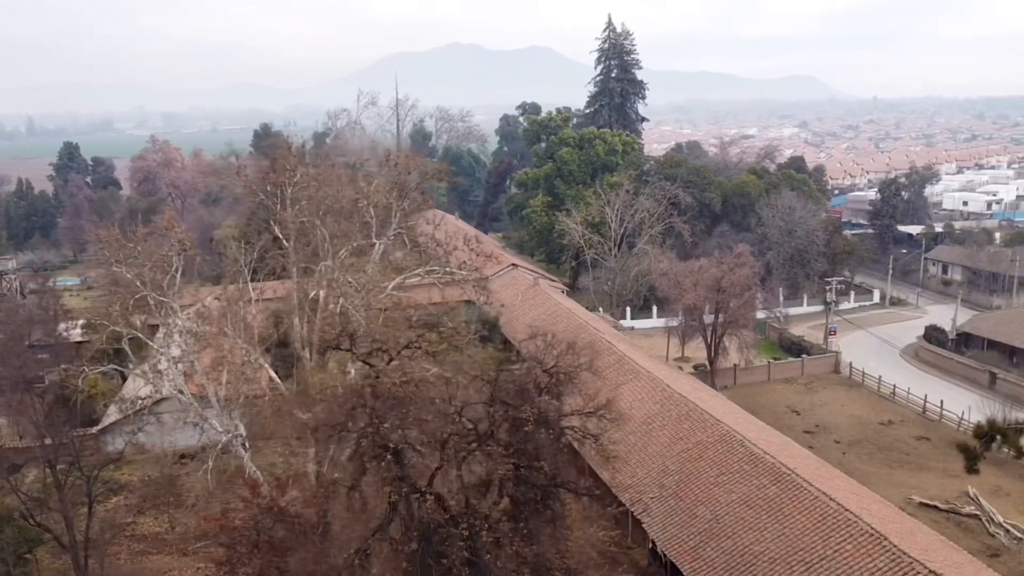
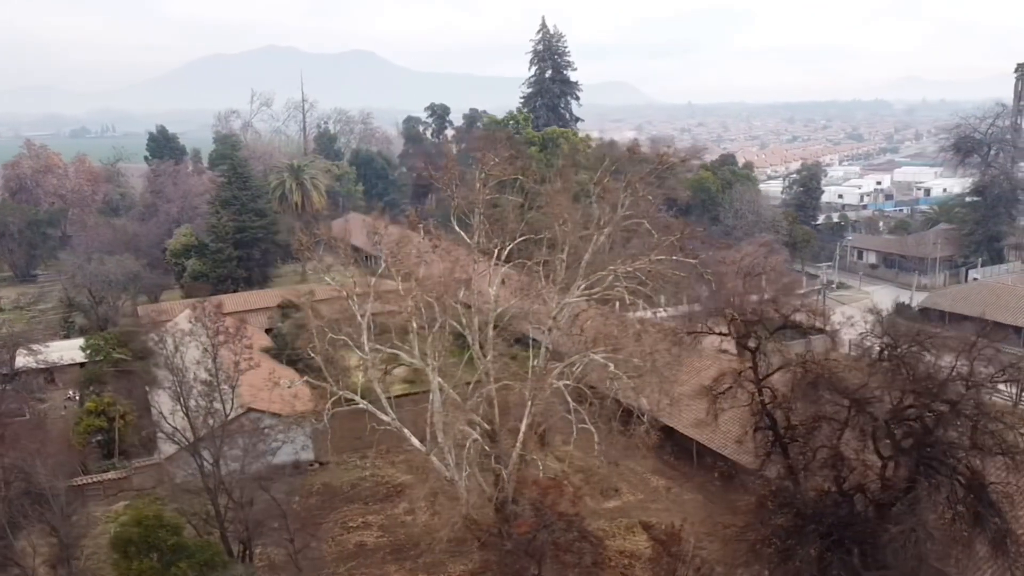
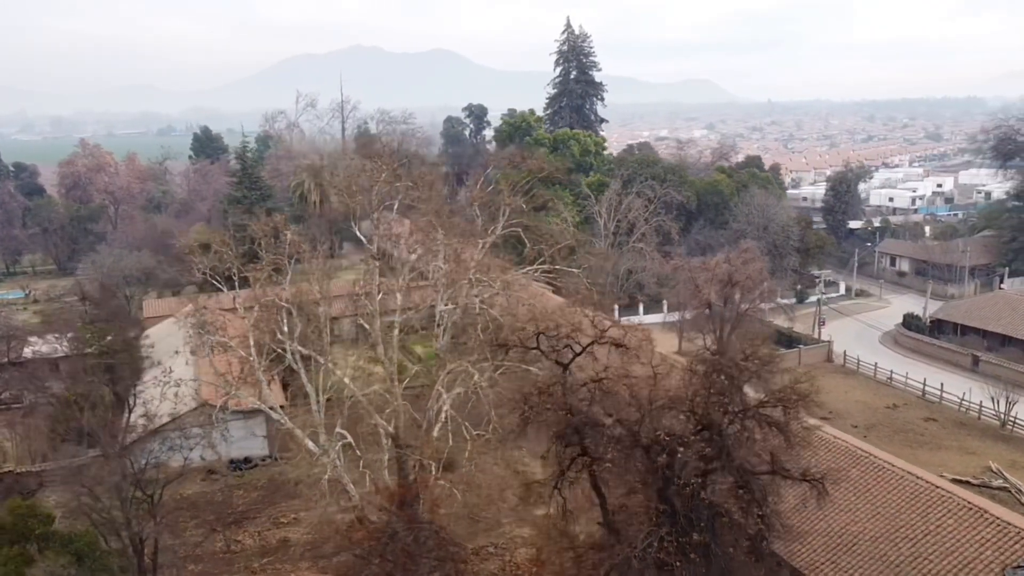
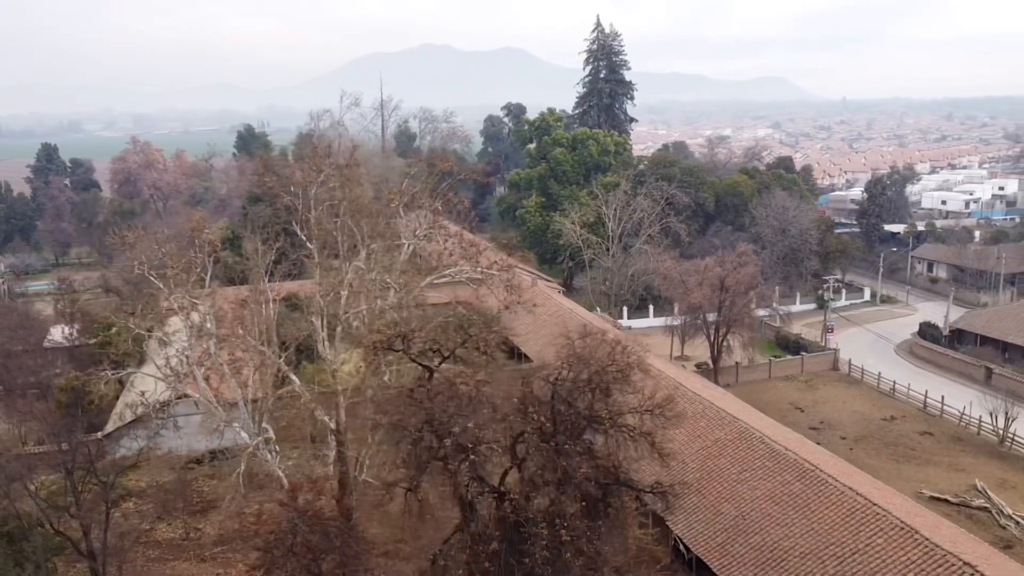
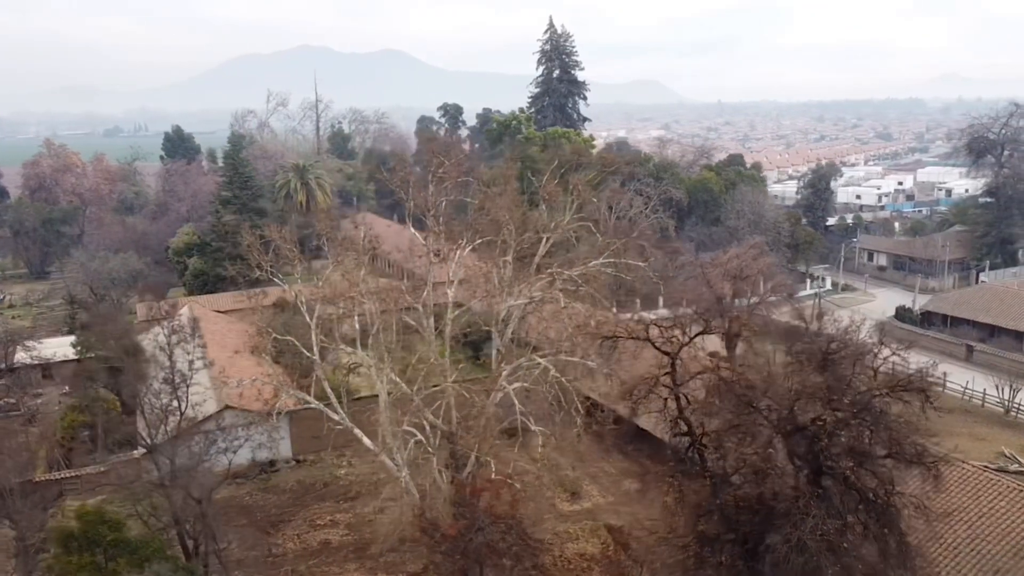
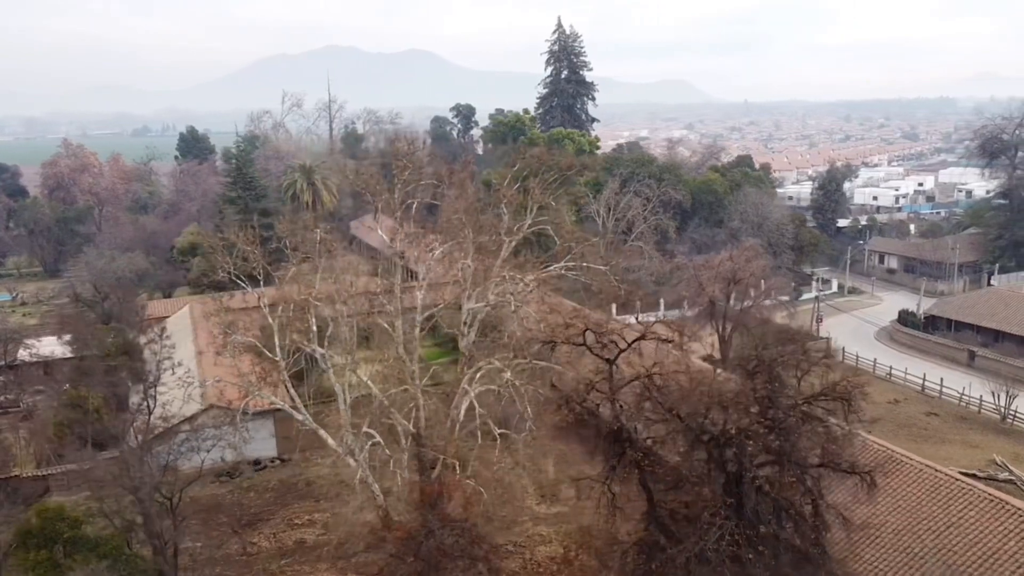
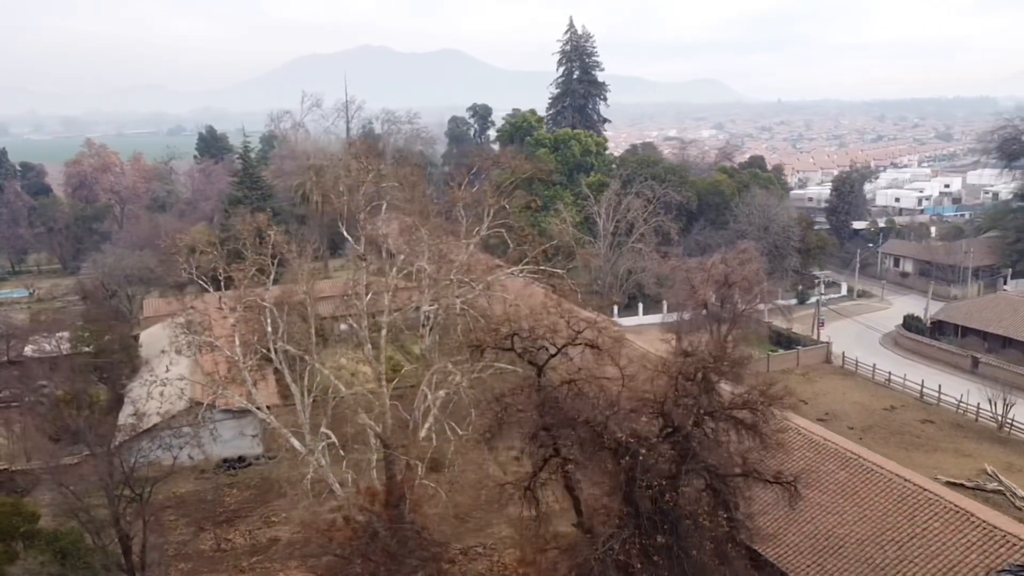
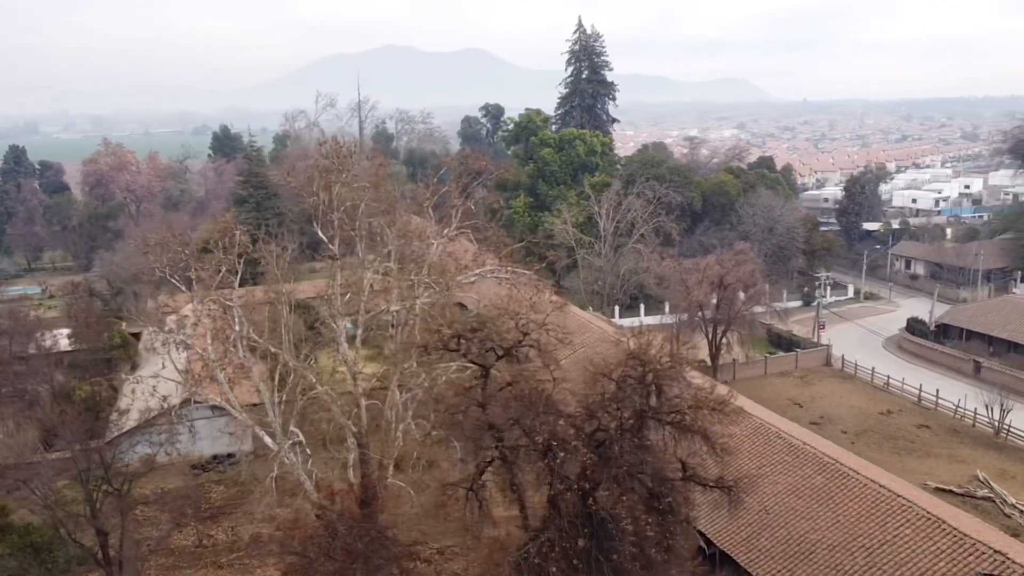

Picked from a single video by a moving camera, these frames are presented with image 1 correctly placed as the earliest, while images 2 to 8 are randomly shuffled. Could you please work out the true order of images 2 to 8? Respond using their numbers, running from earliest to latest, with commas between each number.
4, 8, 7, 3, 6, 5, 2
